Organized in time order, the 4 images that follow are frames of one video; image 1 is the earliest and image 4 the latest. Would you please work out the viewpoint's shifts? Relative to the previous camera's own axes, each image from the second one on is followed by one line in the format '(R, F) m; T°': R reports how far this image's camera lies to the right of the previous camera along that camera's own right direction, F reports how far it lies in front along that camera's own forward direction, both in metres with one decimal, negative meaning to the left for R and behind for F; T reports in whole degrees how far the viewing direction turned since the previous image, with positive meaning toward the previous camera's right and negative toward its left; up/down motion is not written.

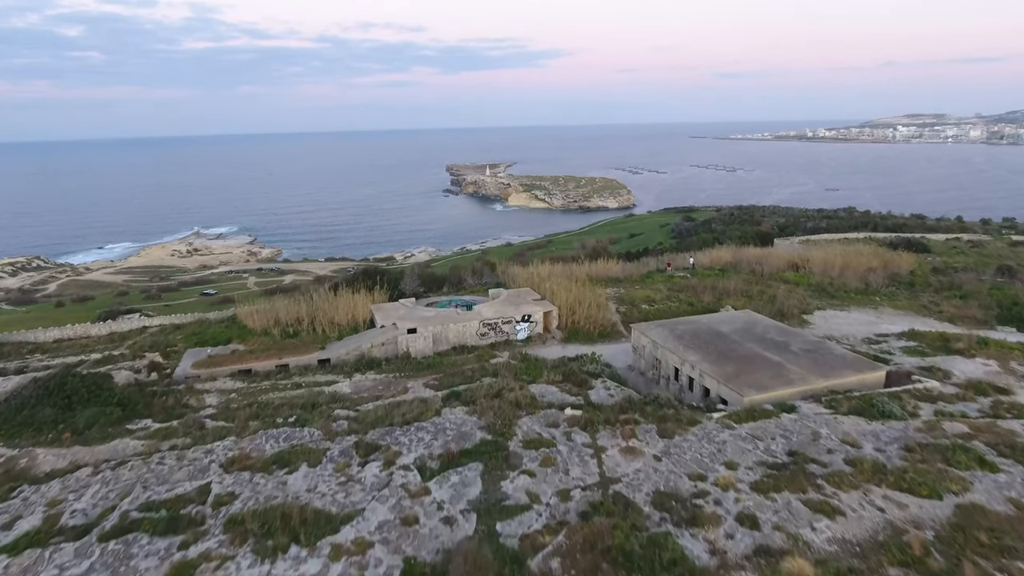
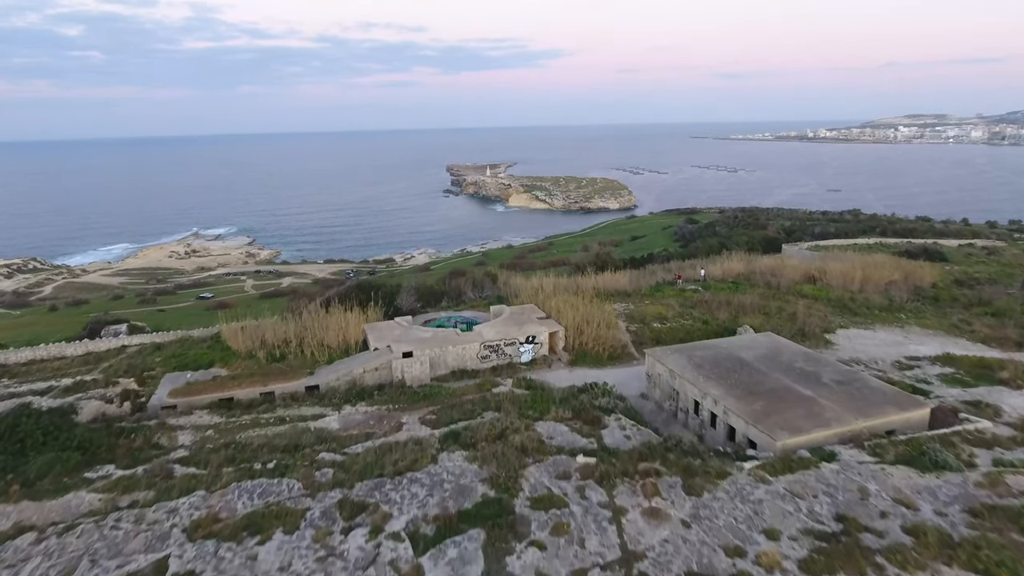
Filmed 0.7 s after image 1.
(-0.1, +1.2) m; 0°
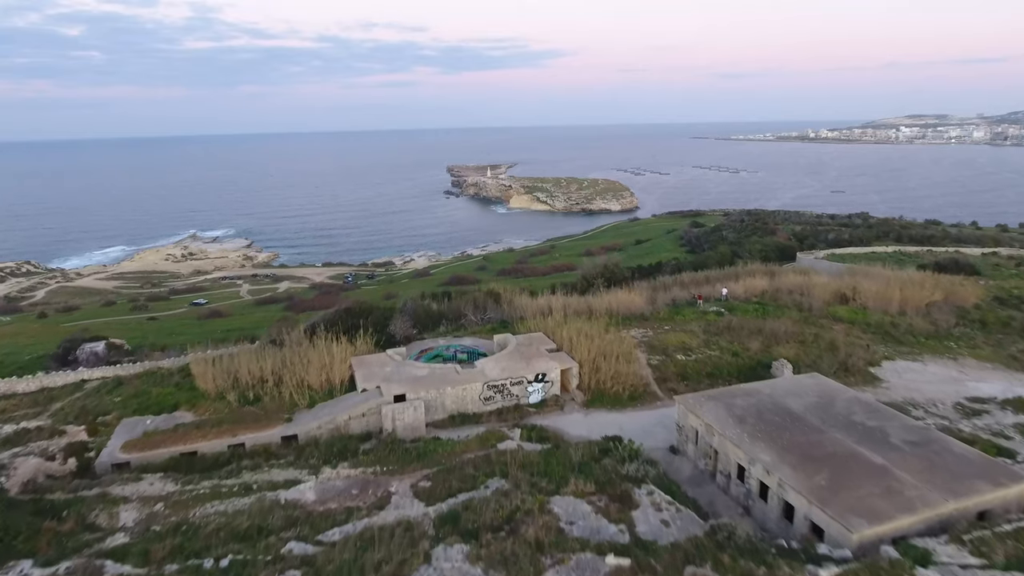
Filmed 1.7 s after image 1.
(-0.1, +2.0) m; 0°
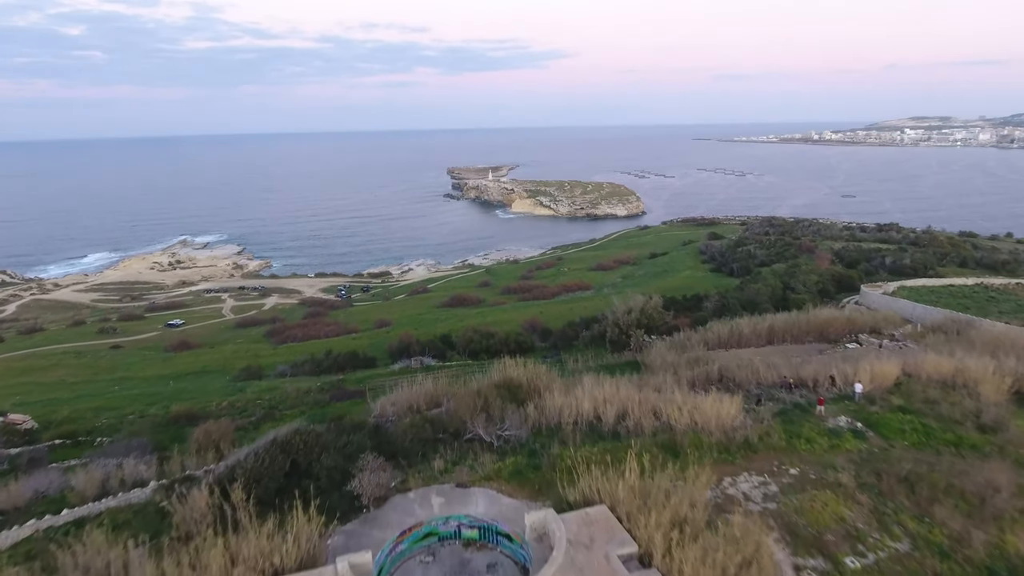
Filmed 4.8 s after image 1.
(-0.5, +6.9) m; 0°
